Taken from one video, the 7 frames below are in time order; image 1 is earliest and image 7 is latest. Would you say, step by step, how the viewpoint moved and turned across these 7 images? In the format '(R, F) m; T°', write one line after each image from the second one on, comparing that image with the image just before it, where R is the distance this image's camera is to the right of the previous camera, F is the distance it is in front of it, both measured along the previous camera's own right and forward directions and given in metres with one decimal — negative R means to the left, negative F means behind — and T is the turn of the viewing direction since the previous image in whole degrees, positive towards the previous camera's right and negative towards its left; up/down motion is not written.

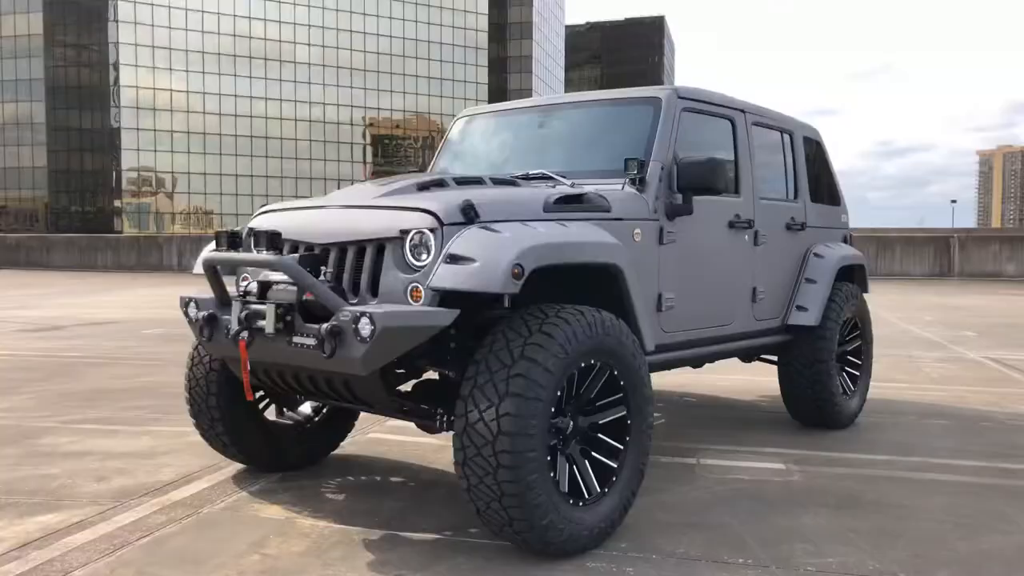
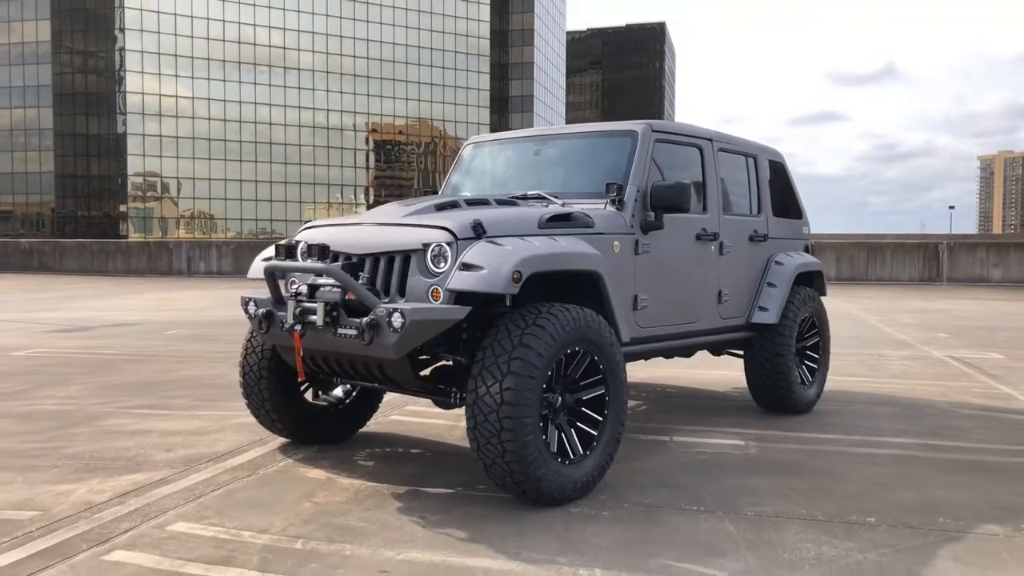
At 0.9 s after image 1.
(0.0, -0.8) m; 0°
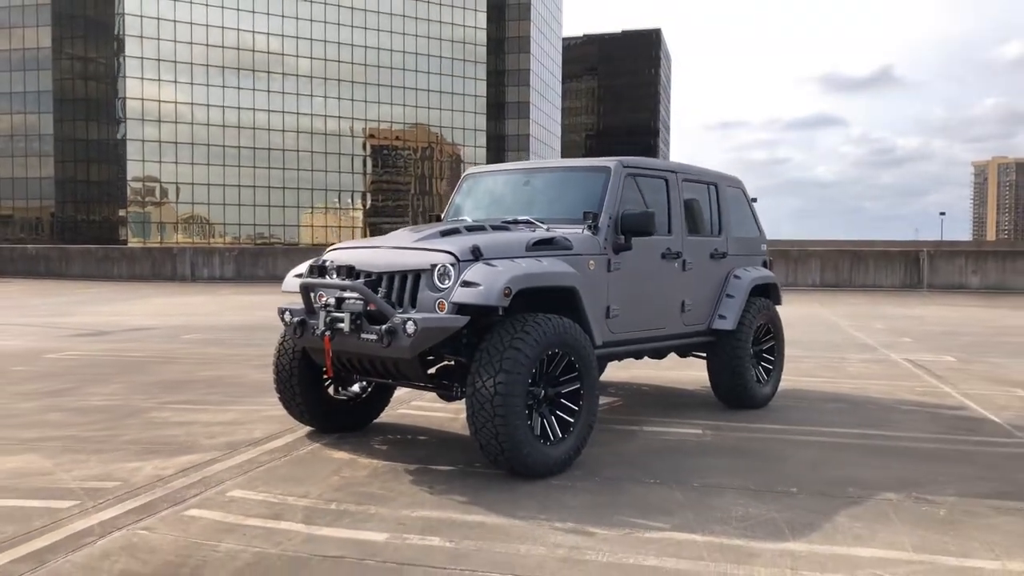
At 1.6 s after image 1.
(0.0, -0.9) m; 0°
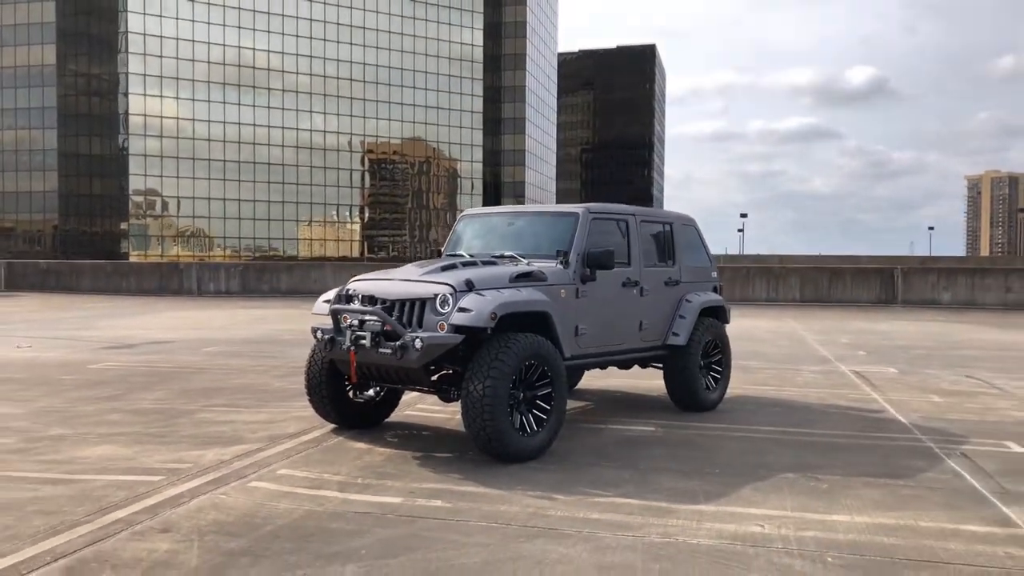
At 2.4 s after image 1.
(+0.1, -1.4) m; 0°
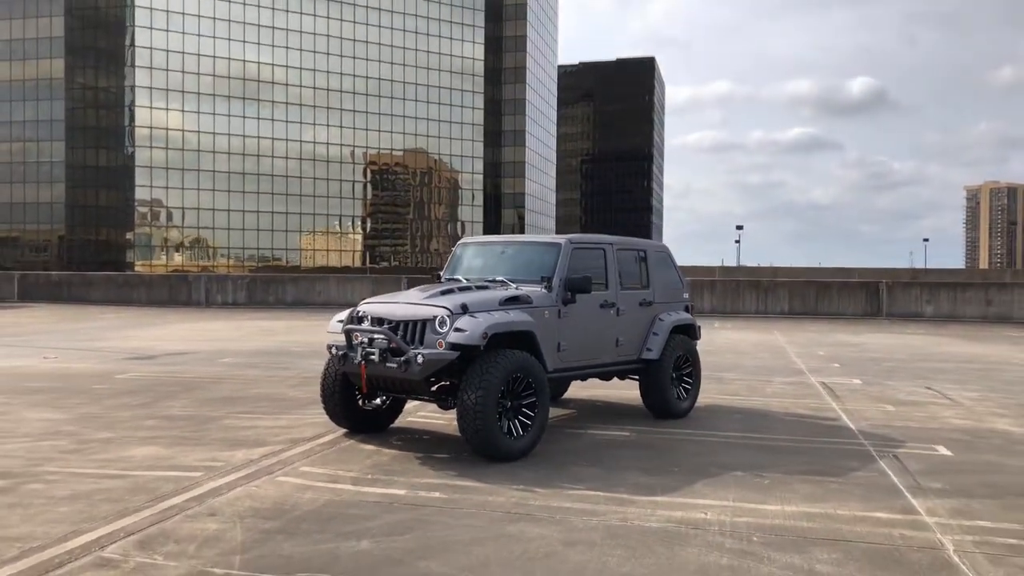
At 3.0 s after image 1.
(+0.1, -1.0) m; 0°
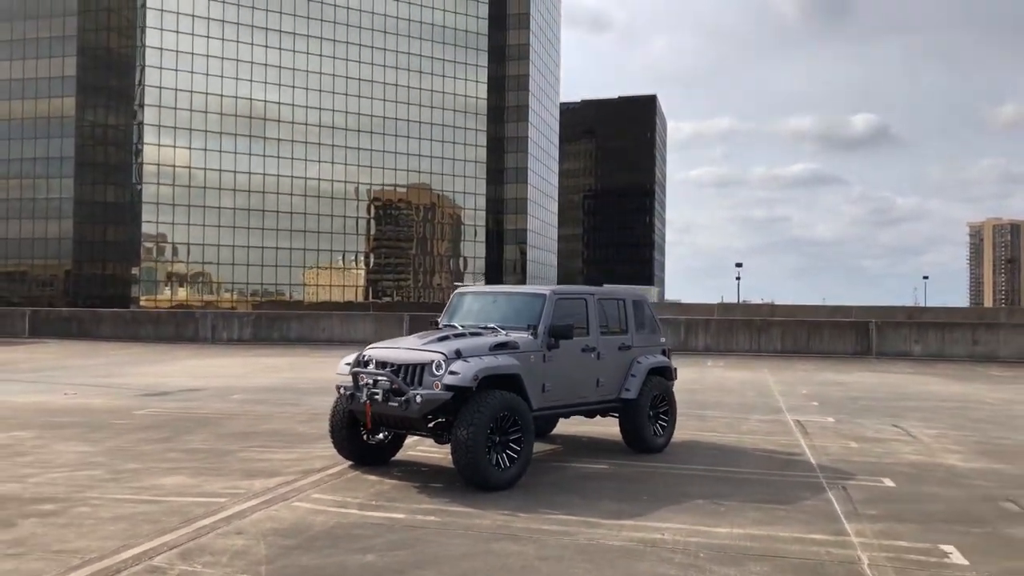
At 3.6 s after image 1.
(+0.1, -1.0) m; 0°
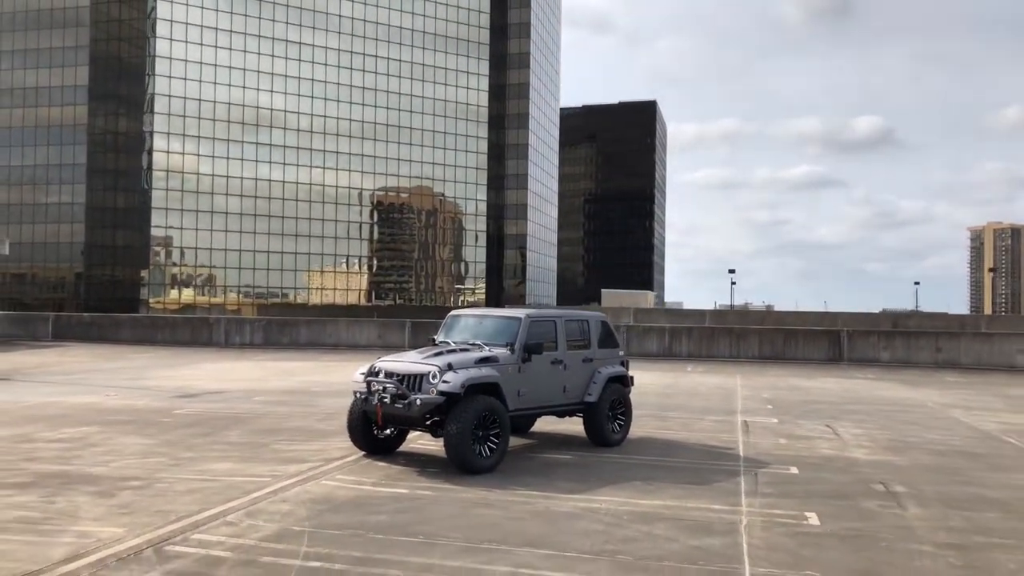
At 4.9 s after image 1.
(+0.3, -2.3) m; 0°
